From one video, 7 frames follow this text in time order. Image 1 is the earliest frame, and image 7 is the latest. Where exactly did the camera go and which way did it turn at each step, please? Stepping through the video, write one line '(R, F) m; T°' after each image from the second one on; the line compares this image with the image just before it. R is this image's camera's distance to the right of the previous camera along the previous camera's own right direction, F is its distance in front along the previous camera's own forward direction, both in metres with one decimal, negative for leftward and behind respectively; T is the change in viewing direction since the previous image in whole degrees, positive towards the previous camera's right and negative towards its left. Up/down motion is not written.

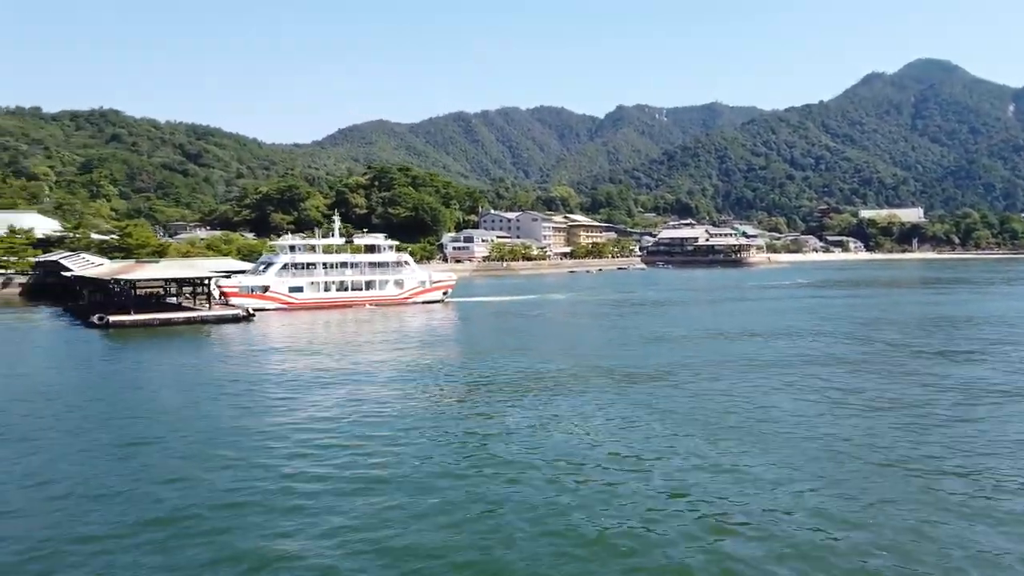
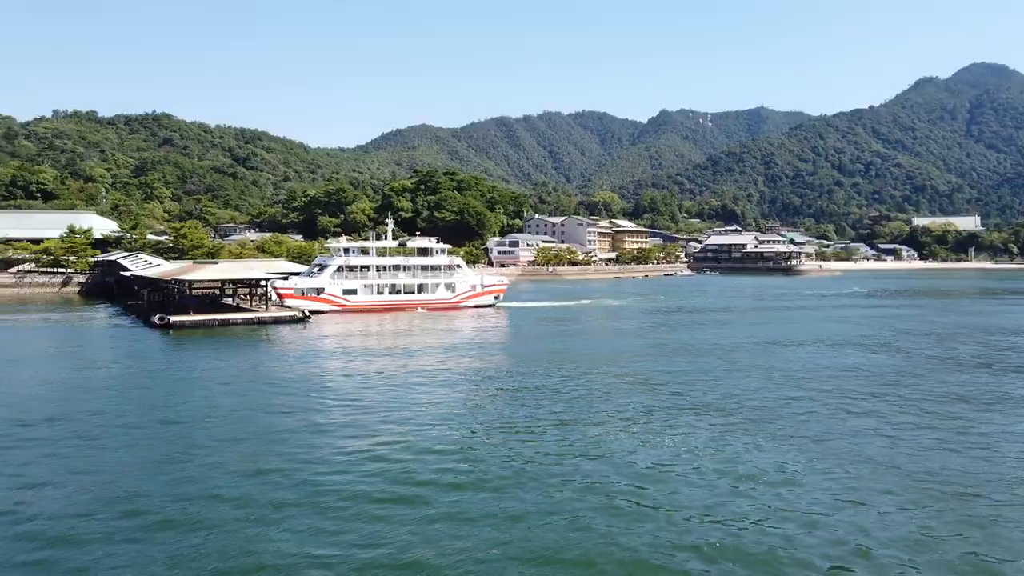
(-0.5, +0.3) m; -3°
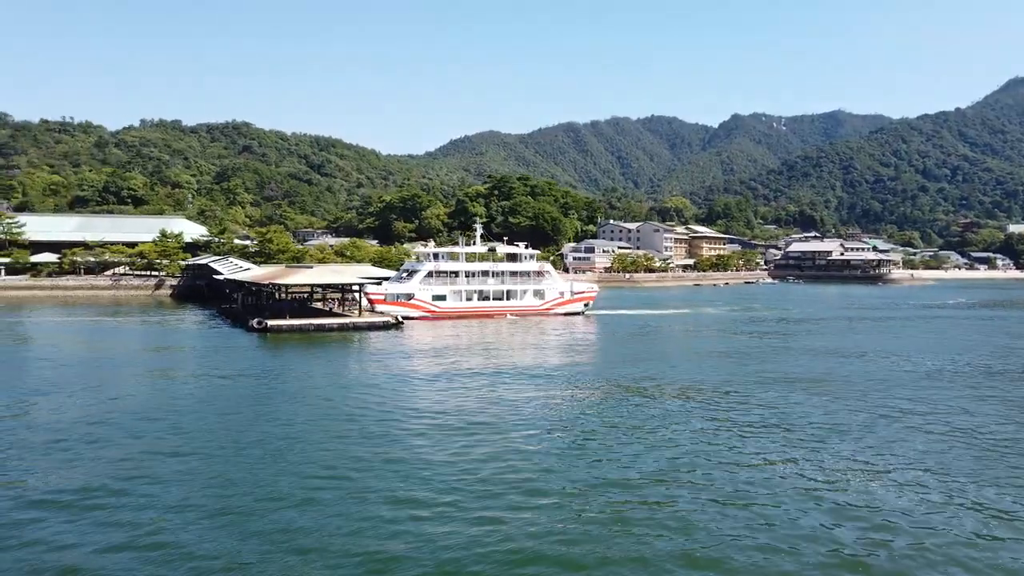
(-1.0, +0.7) m; -5°
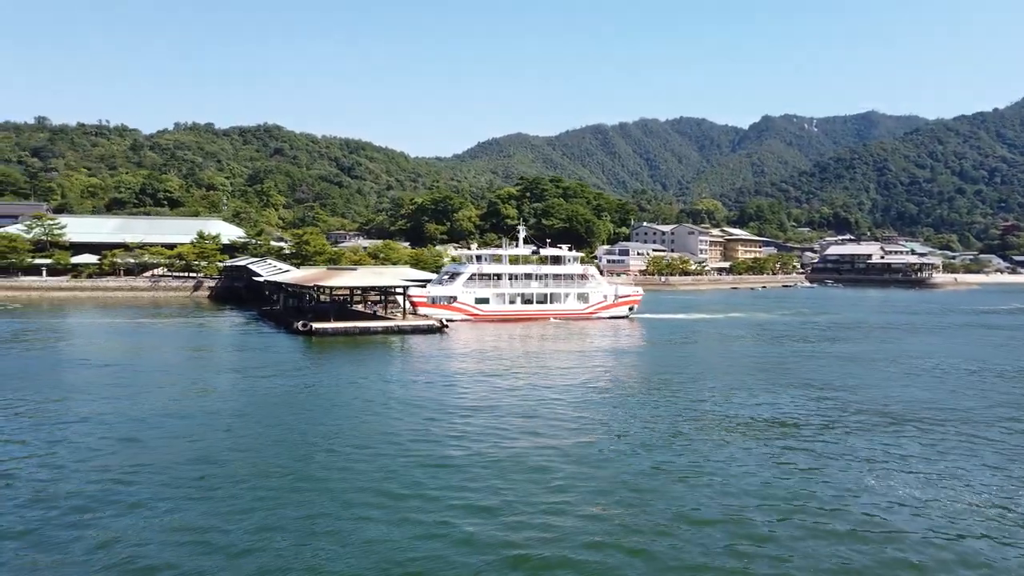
(-0.7, +0.6) m; -2°
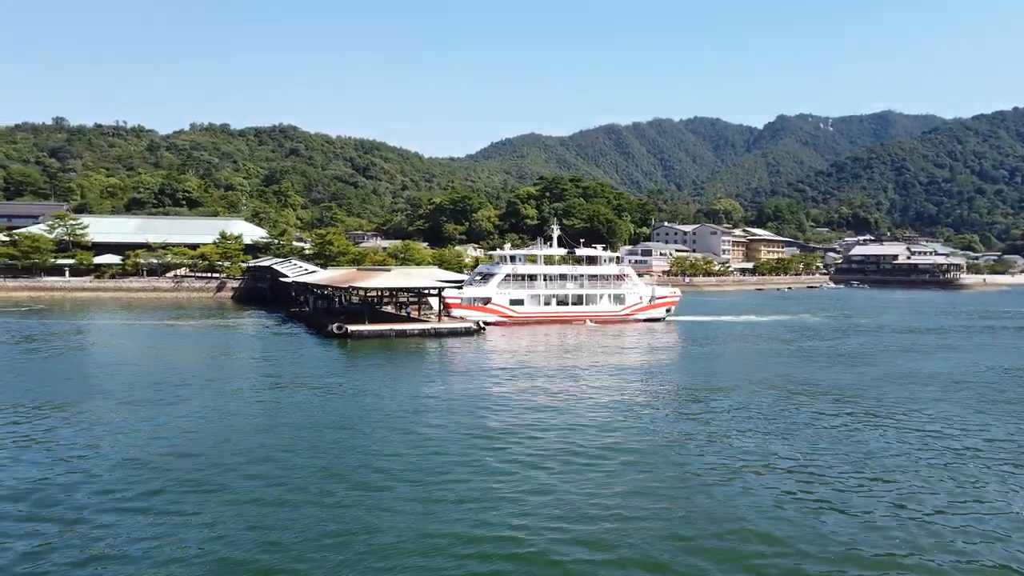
(-0.8, +0.7) m; -1°
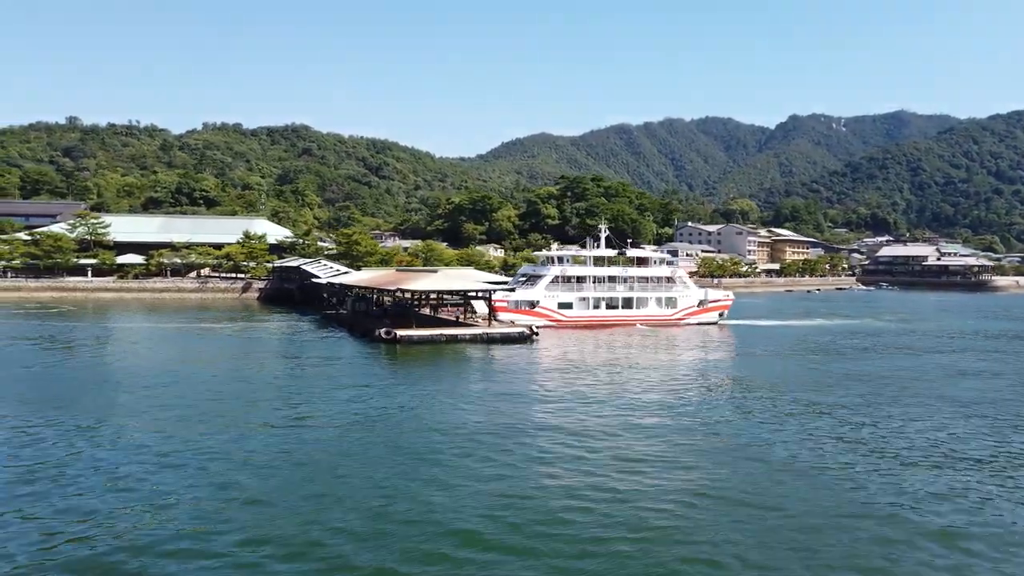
(-1.3, +1.2) m; -1°
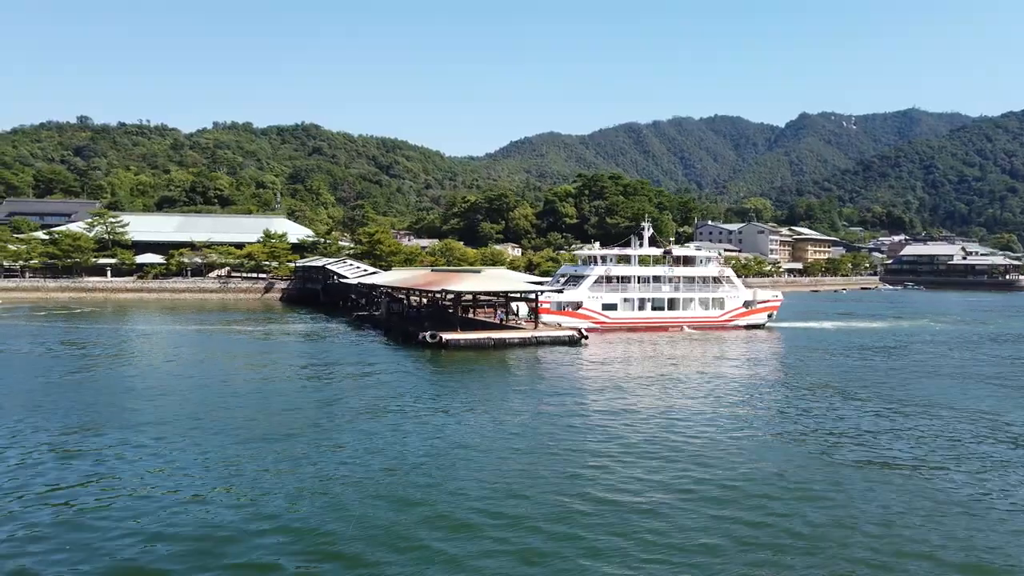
(-1.1, +1.0) m; 0°
